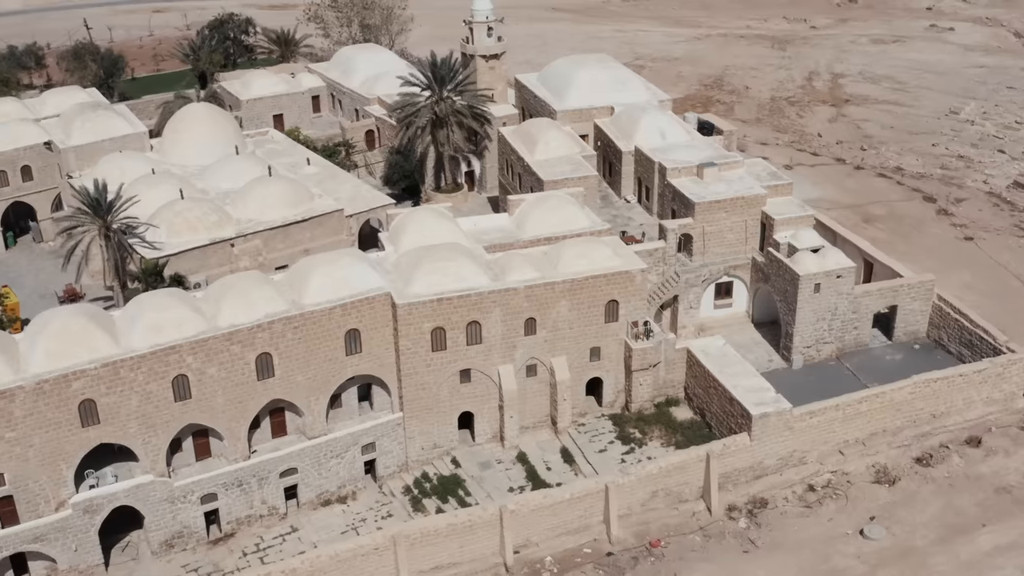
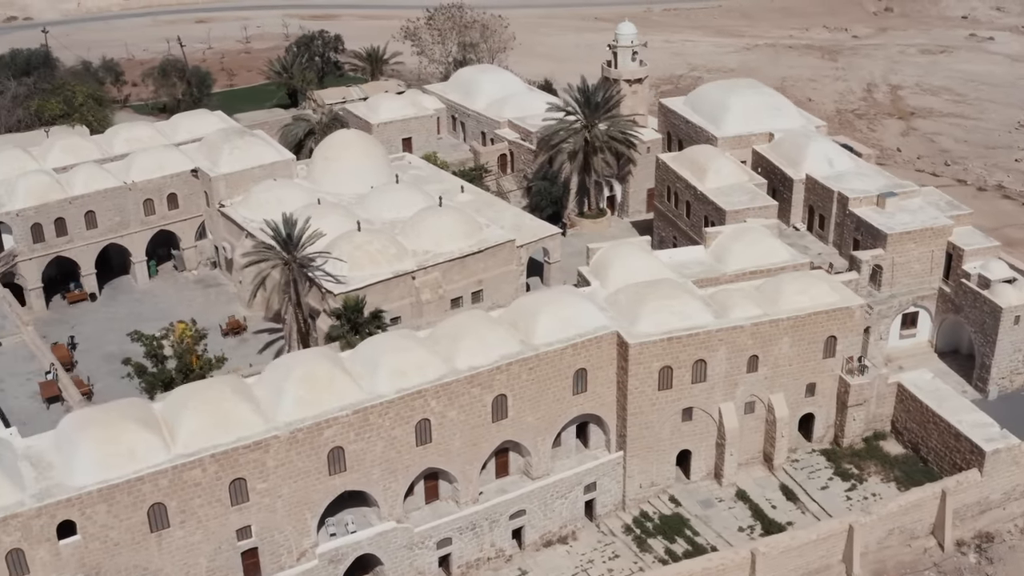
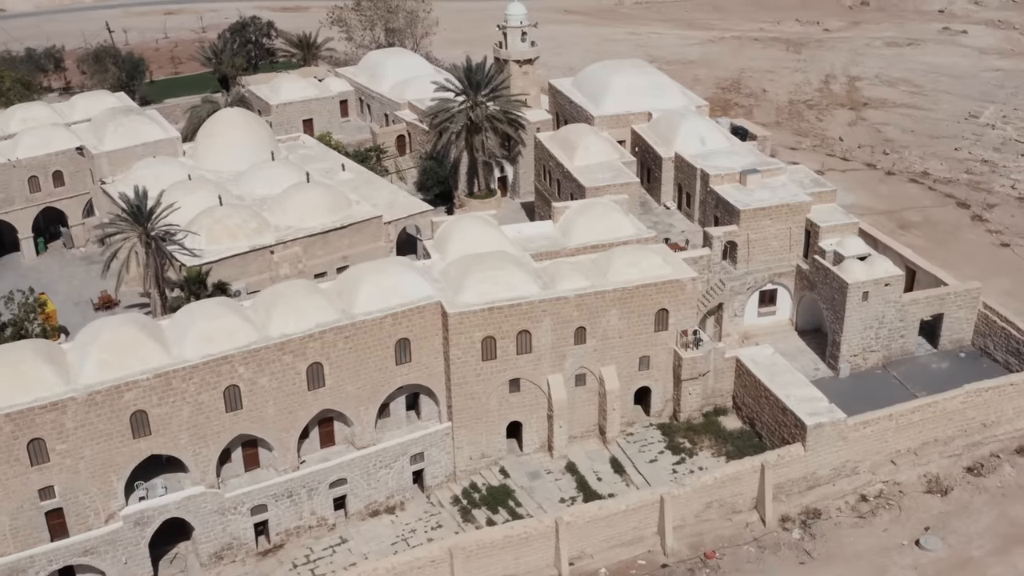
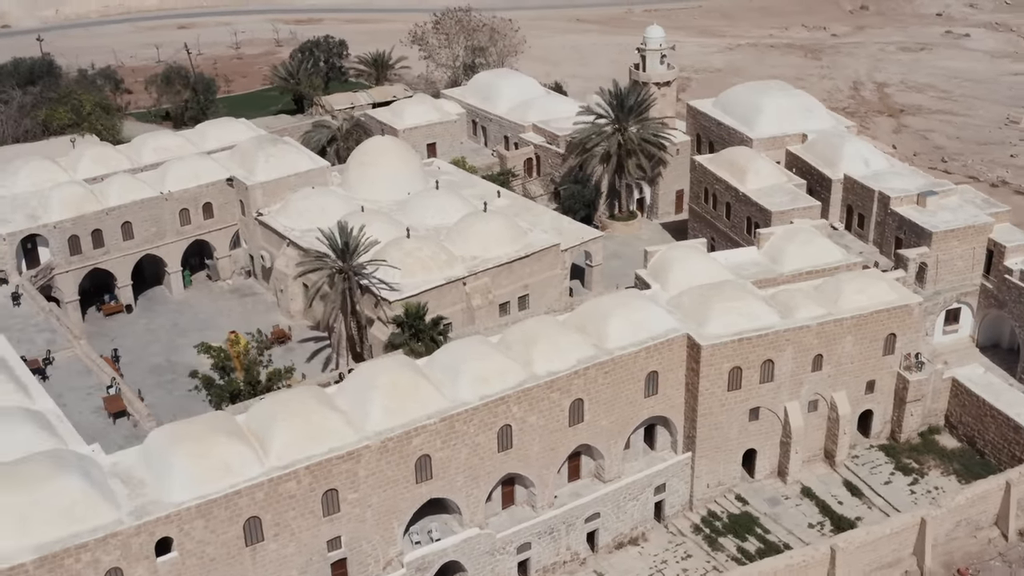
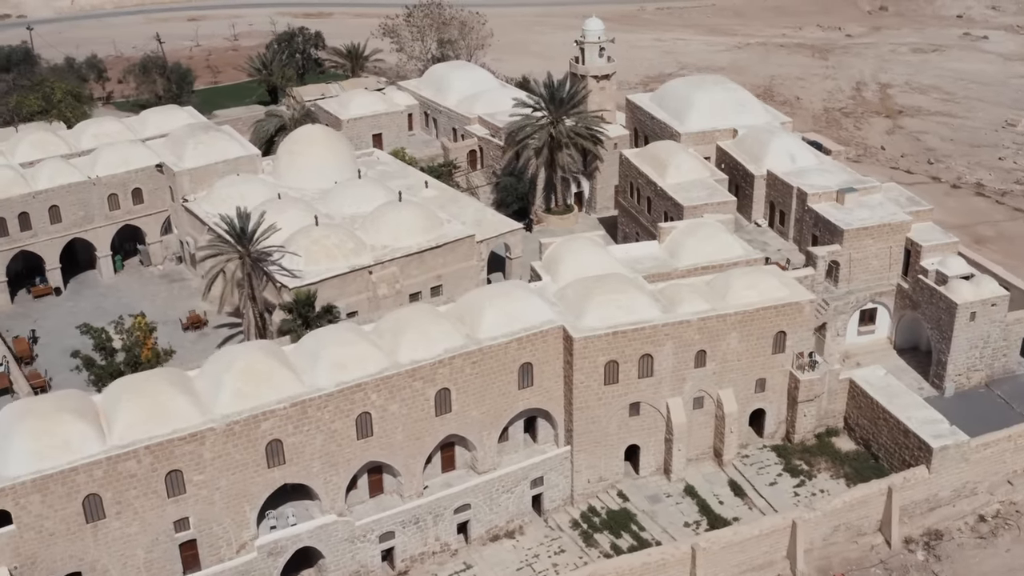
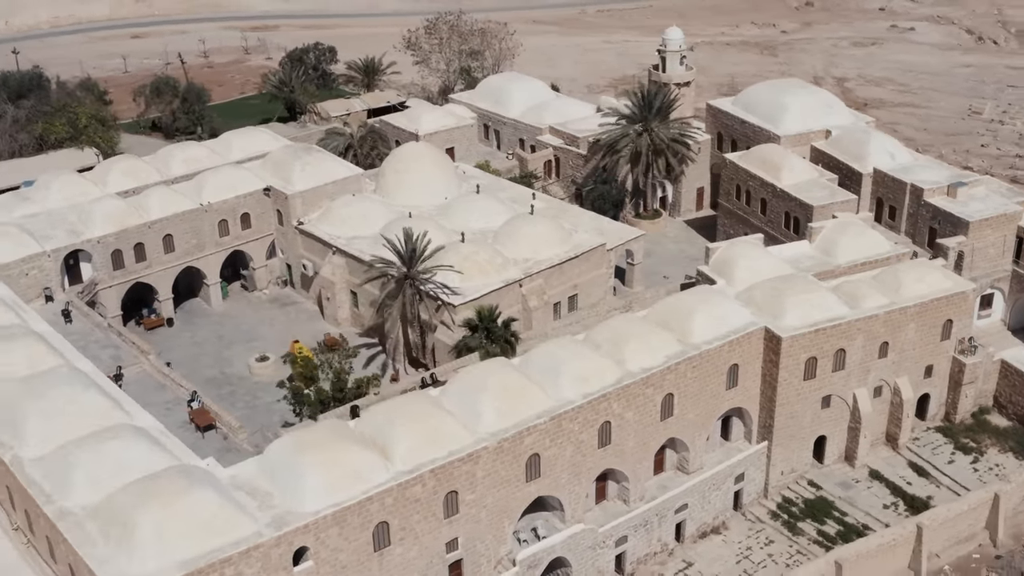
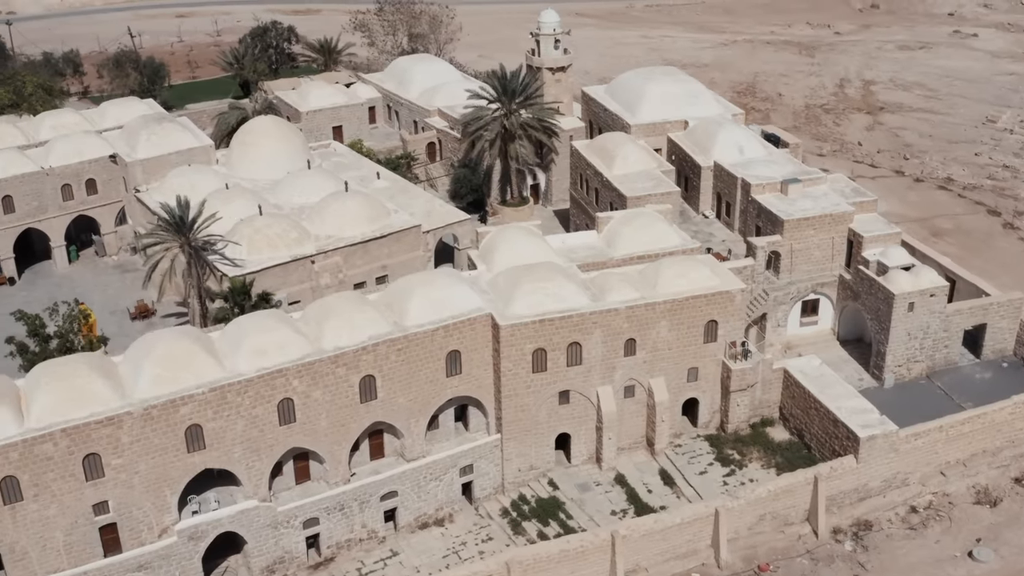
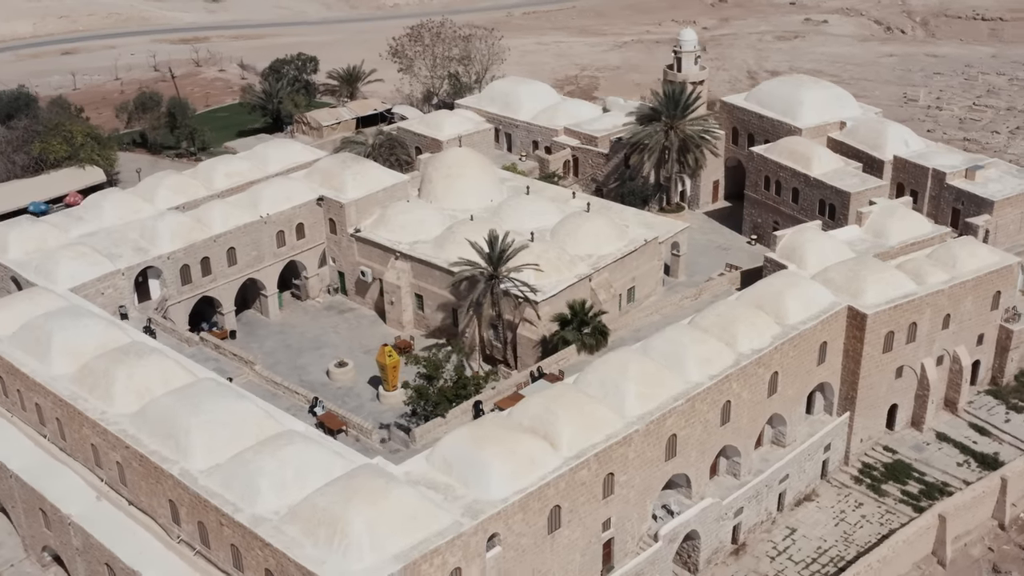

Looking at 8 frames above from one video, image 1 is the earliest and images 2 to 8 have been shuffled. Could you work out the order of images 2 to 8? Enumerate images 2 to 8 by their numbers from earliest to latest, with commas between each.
3, 7, 5, 2, 4, 6, 8
